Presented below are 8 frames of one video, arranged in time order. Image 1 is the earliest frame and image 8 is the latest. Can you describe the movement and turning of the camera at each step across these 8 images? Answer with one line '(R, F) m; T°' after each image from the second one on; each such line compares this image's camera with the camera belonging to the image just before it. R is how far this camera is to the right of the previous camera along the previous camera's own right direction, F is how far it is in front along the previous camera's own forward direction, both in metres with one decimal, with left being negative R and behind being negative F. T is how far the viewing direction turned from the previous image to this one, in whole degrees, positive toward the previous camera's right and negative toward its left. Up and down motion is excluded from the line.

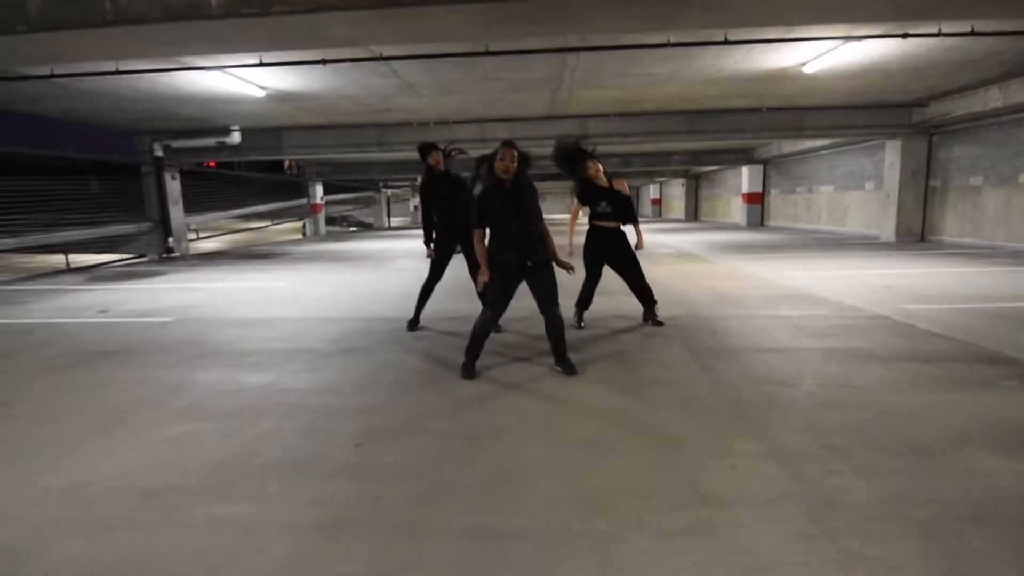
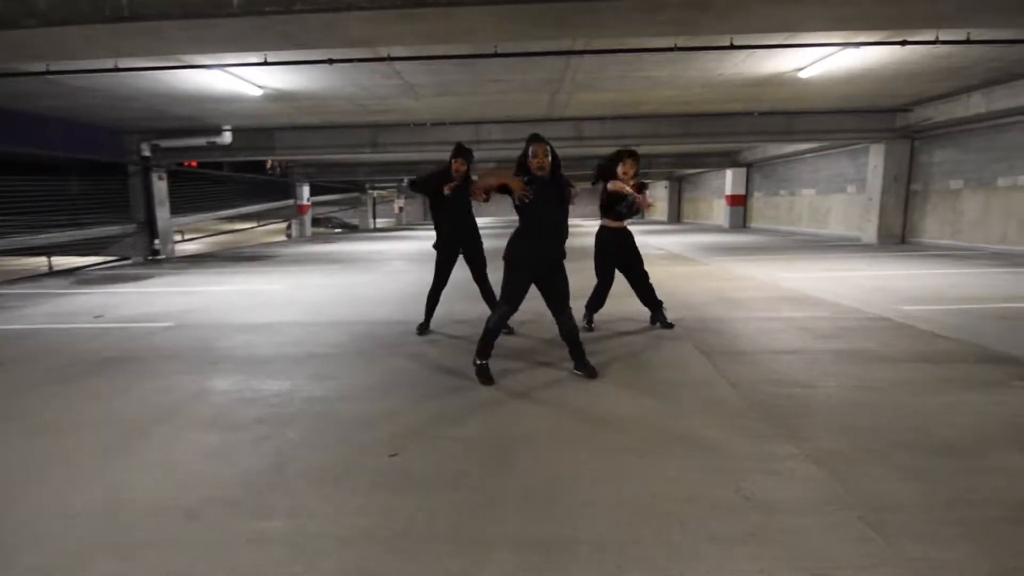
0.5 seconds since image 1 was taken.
(-0.3, 0.0) m; +2°
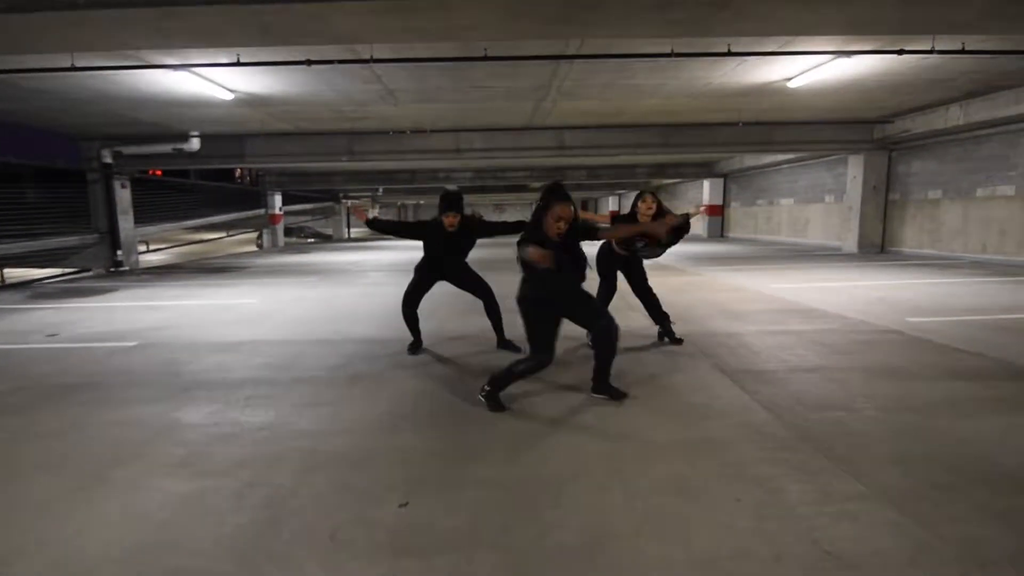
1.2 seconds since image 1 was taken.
(-0.2, +0.4) m; +3°
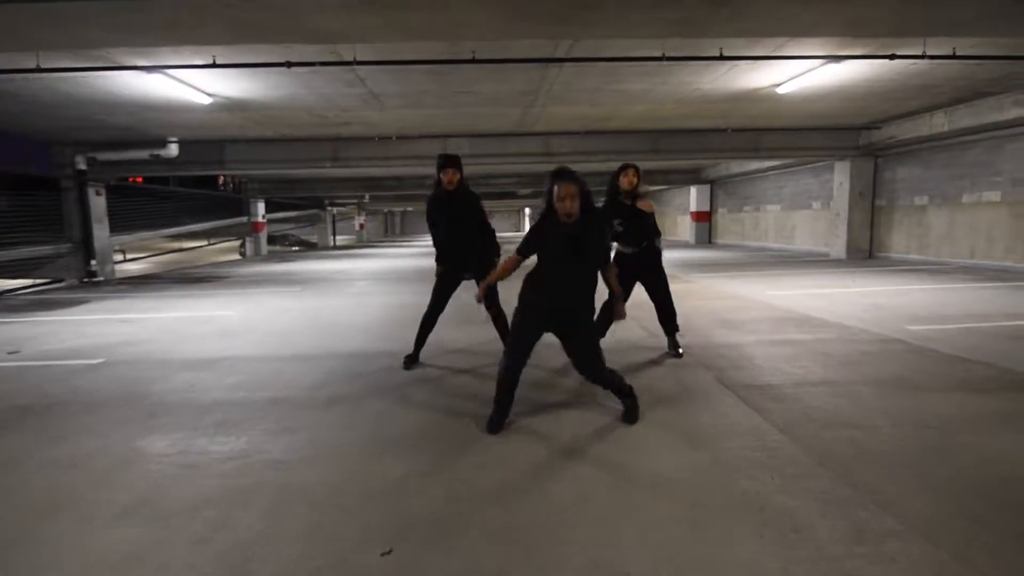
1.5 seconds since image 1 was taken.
(0.0, +0.3) m; +1°
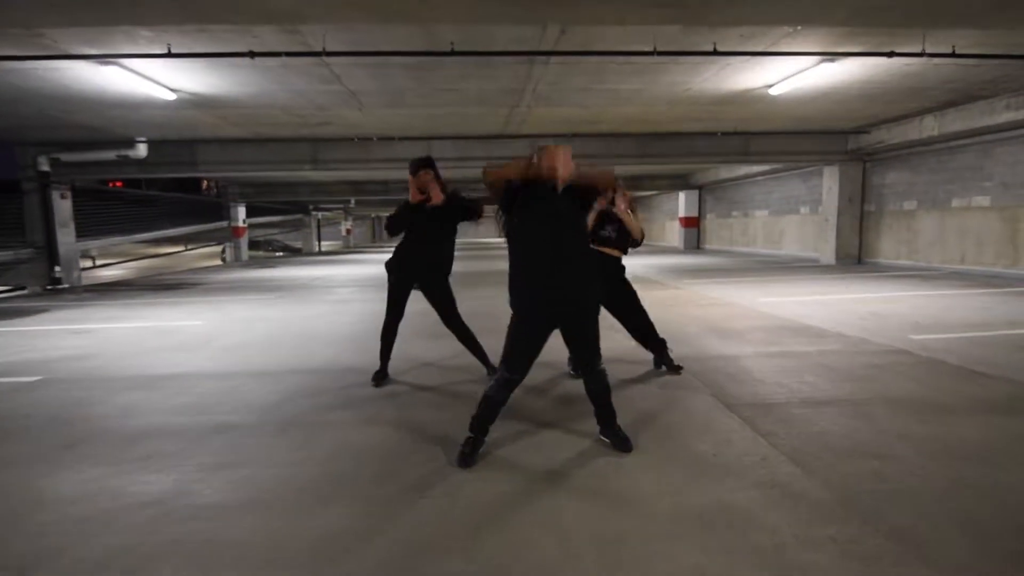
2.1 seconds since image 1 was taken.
(+0.1, +0.4) m; +1°
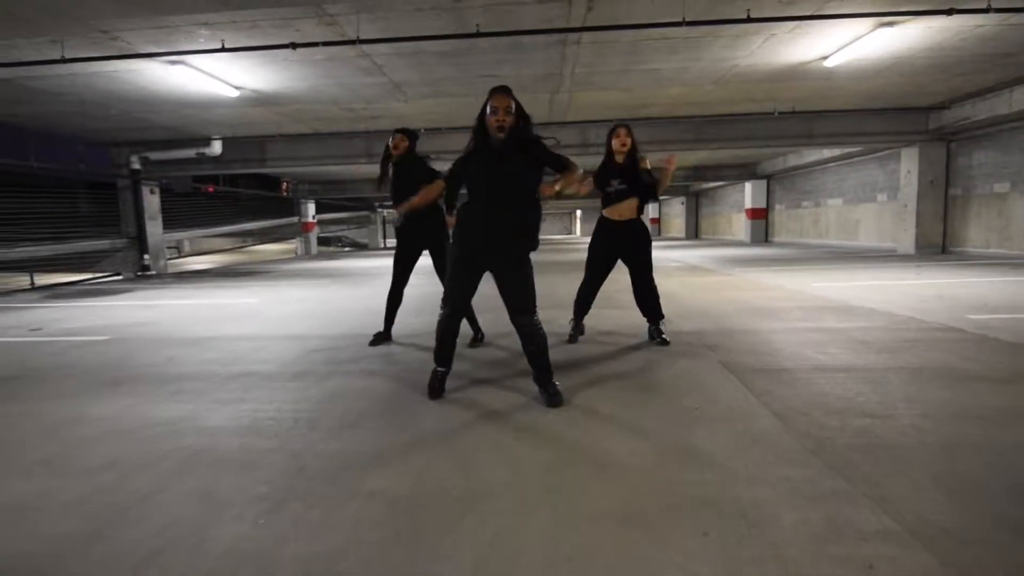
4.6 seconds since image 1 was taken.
(+0.5, 0.0) m; -7°
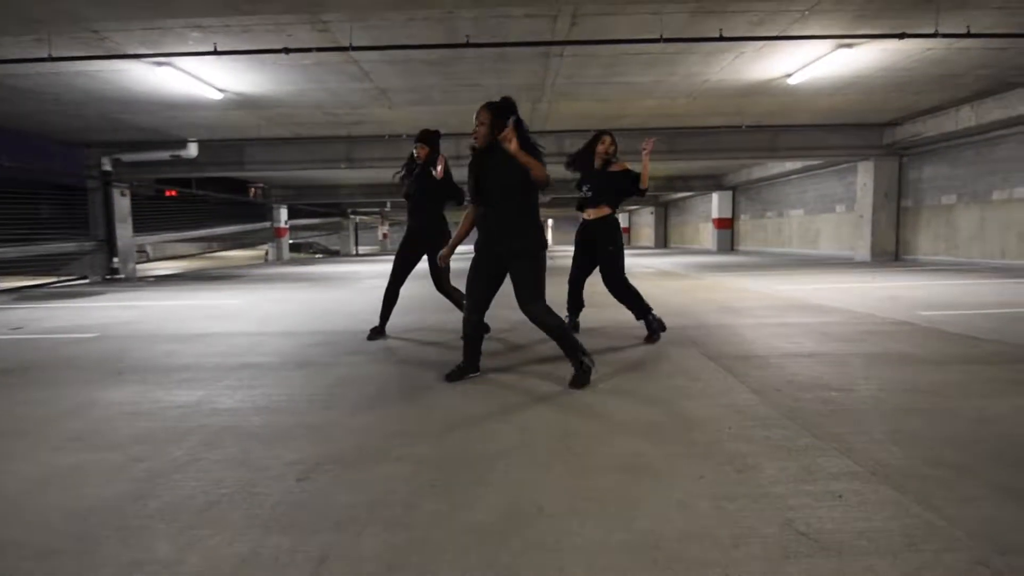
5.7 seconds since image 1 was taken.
(-0.2, -0.2) m; +3°
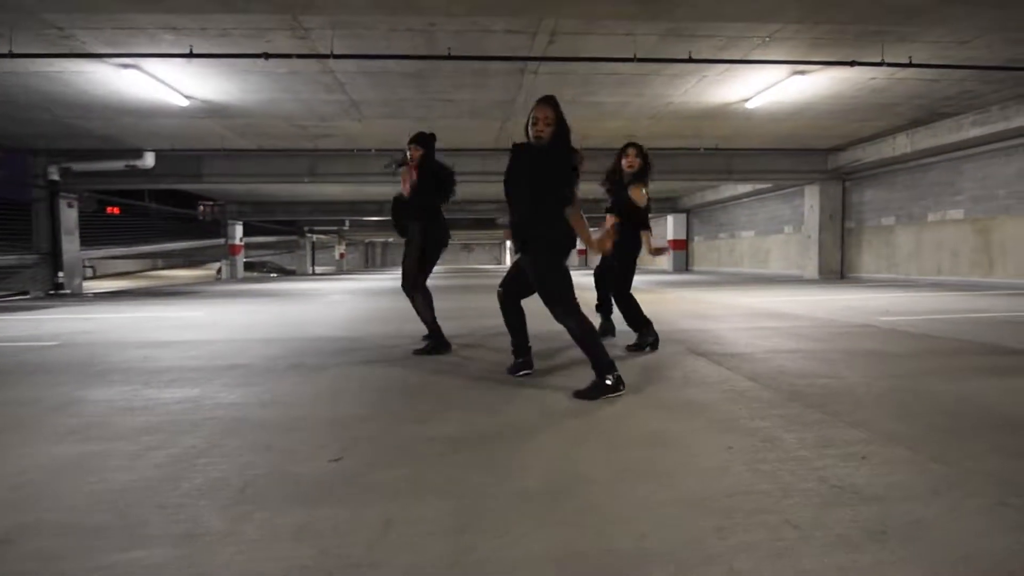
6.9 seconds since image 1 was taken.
(-0.3, 0.0) m; +5°
